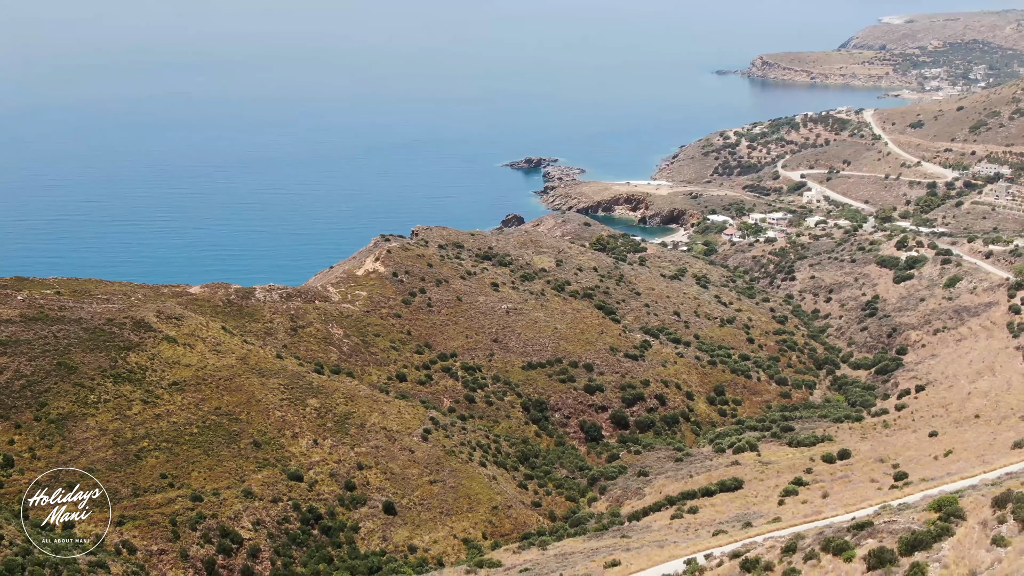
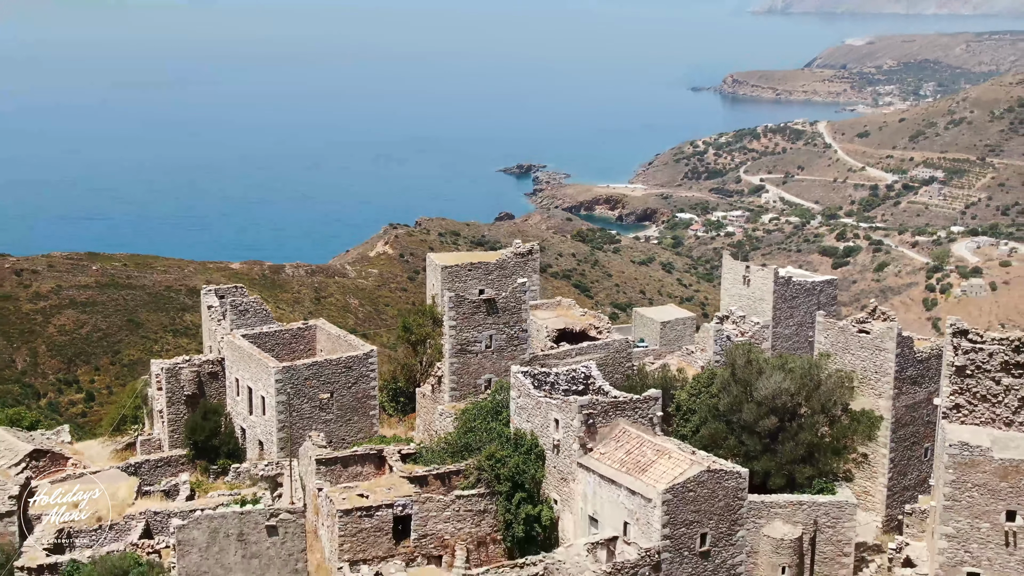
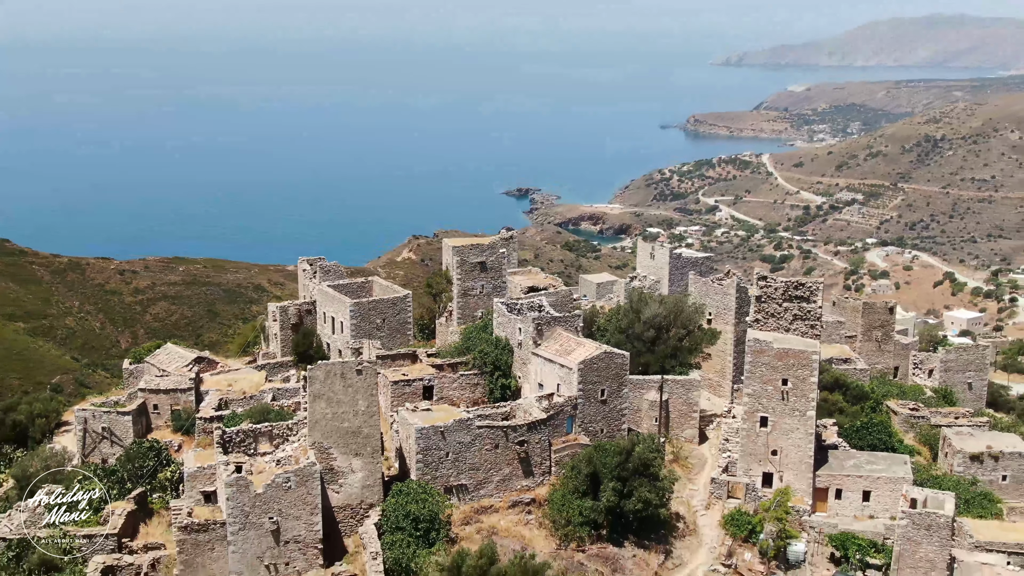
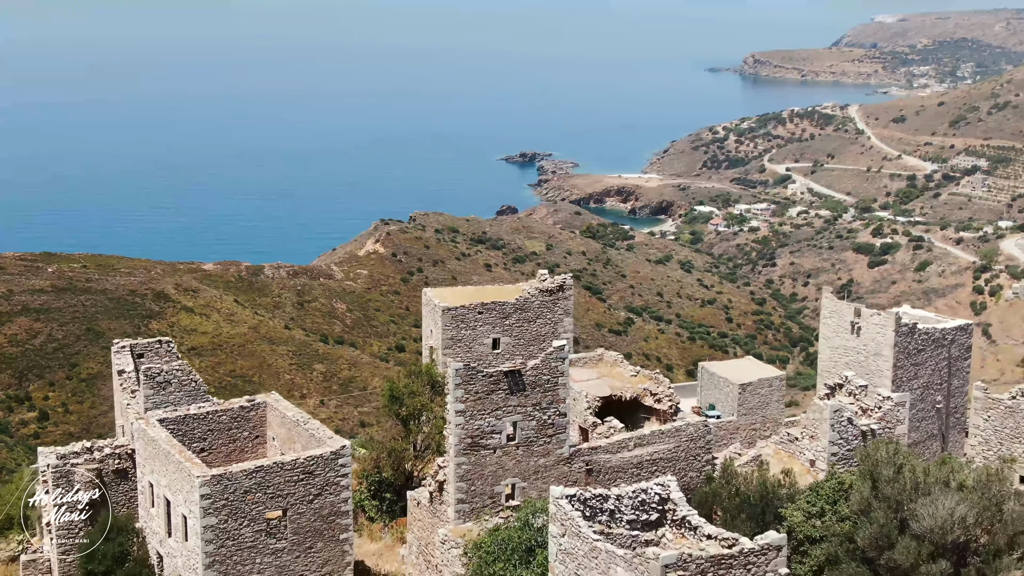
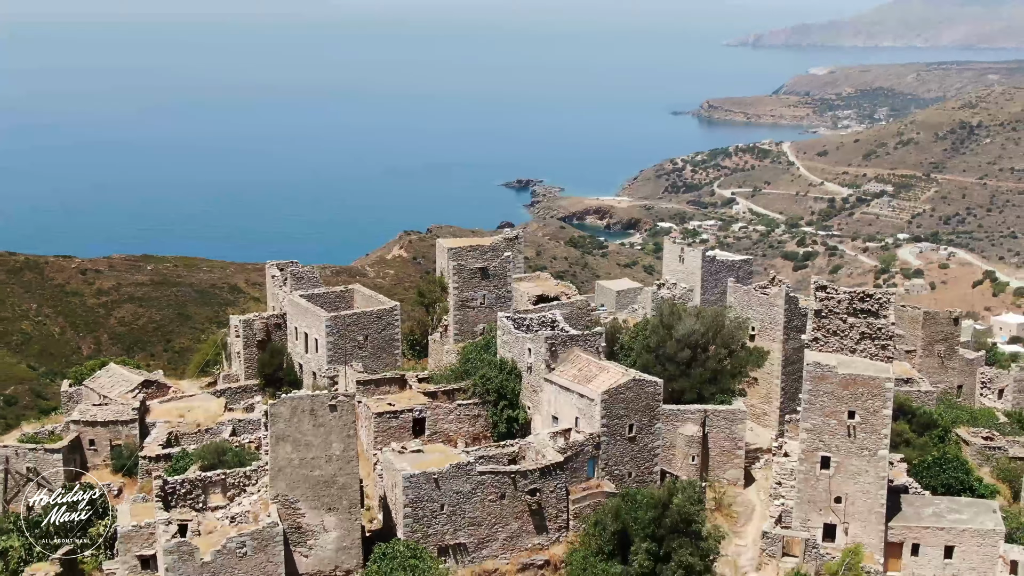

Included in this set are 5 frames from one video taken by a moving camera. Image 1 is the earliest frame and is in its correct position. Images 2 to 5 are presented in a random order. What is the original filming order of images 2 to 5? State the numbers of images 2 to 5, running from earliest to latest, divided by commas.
4, 2, 5, 3
